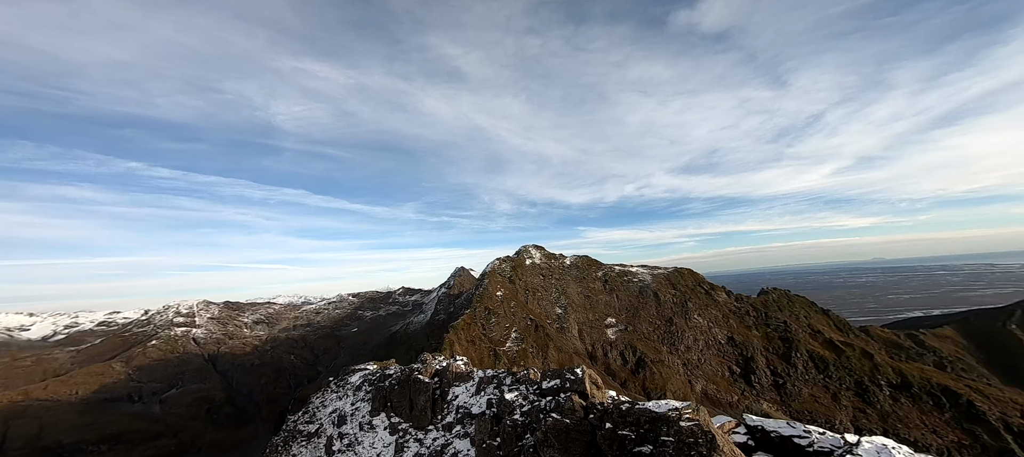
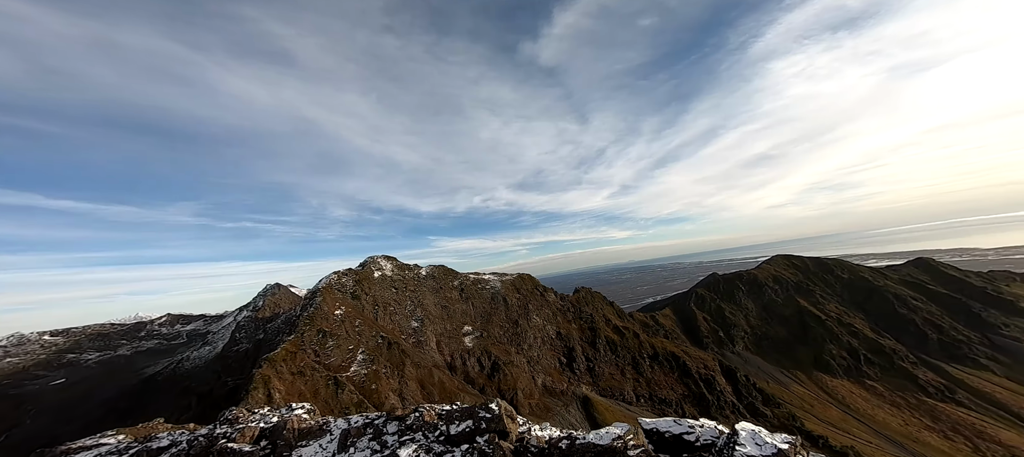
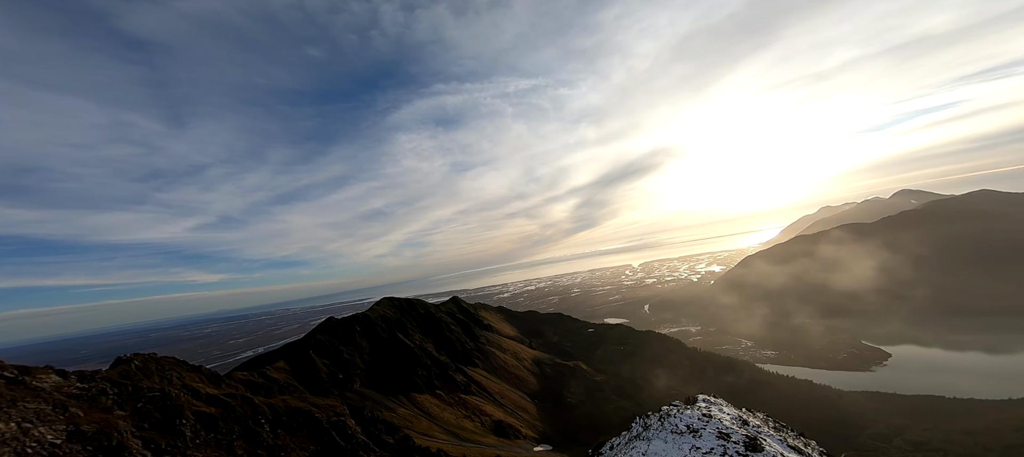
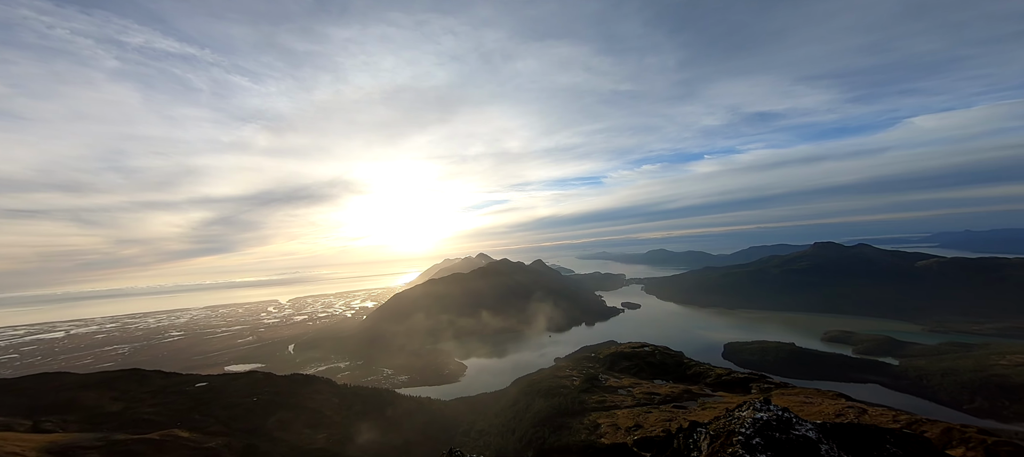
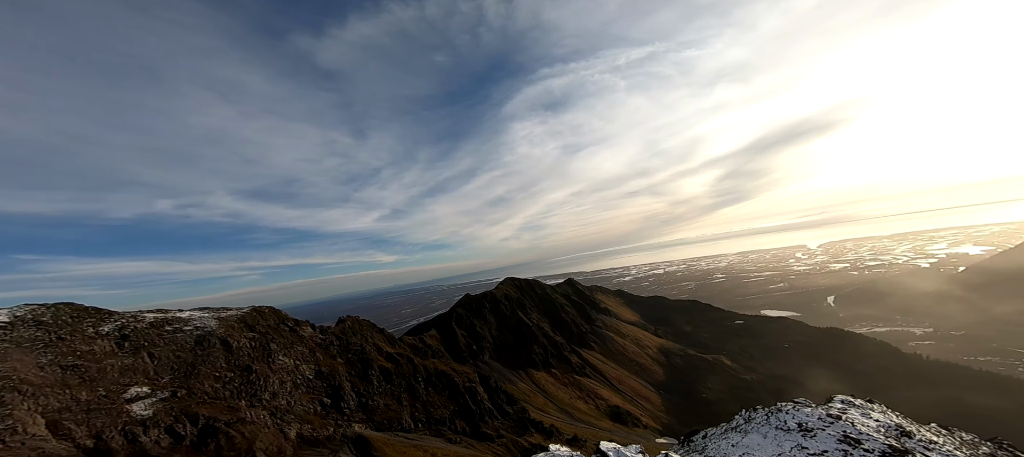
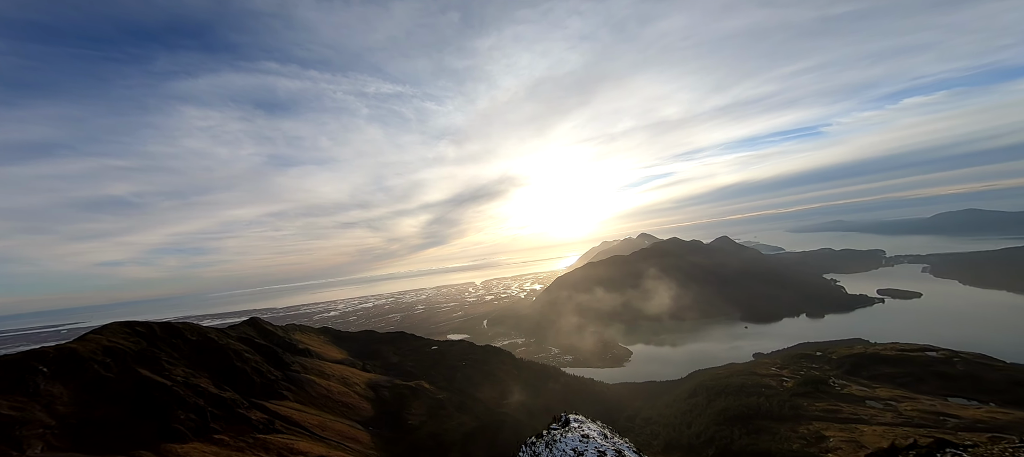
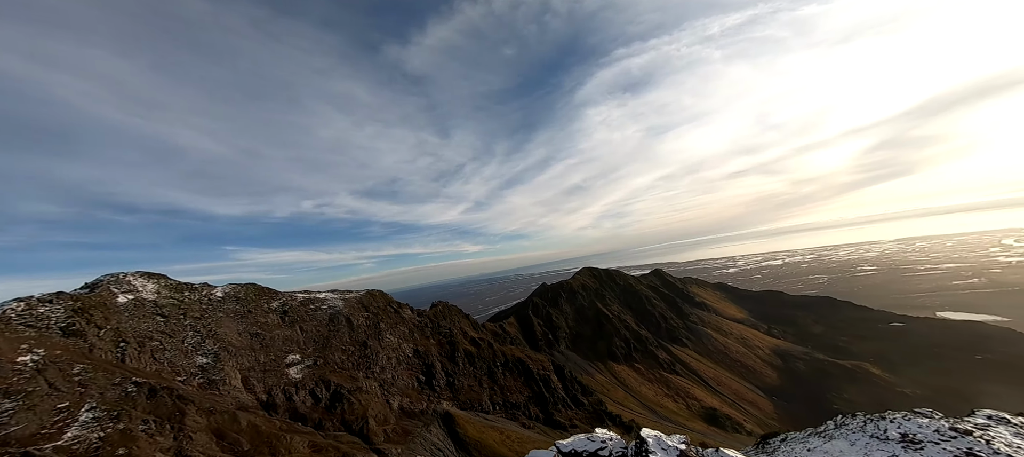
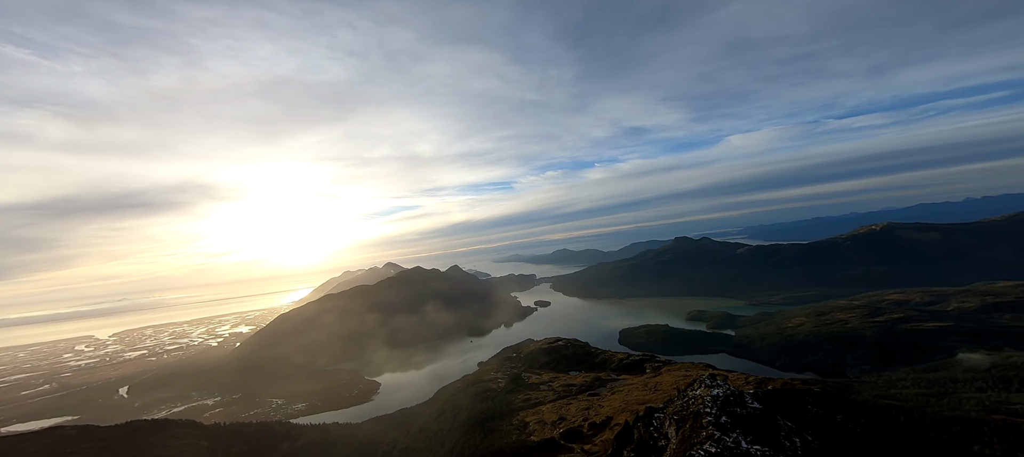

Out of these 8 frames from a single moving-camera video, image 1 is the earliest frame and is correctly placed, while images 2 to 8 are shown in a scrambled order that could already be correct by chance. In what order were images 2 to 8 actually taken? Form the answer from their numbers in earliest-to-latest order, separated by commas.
2, 7, 5, 3, 6, 4, 8
